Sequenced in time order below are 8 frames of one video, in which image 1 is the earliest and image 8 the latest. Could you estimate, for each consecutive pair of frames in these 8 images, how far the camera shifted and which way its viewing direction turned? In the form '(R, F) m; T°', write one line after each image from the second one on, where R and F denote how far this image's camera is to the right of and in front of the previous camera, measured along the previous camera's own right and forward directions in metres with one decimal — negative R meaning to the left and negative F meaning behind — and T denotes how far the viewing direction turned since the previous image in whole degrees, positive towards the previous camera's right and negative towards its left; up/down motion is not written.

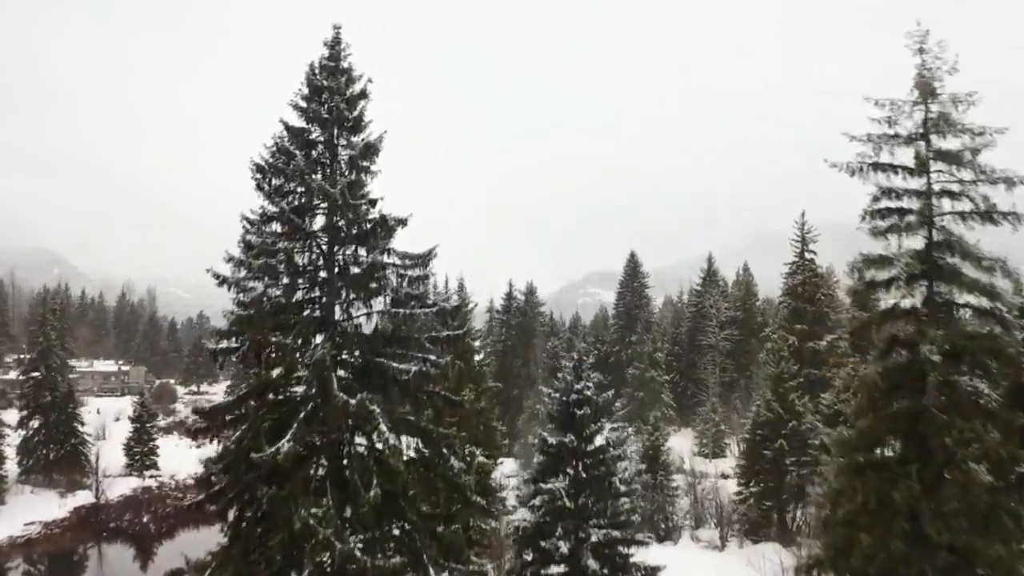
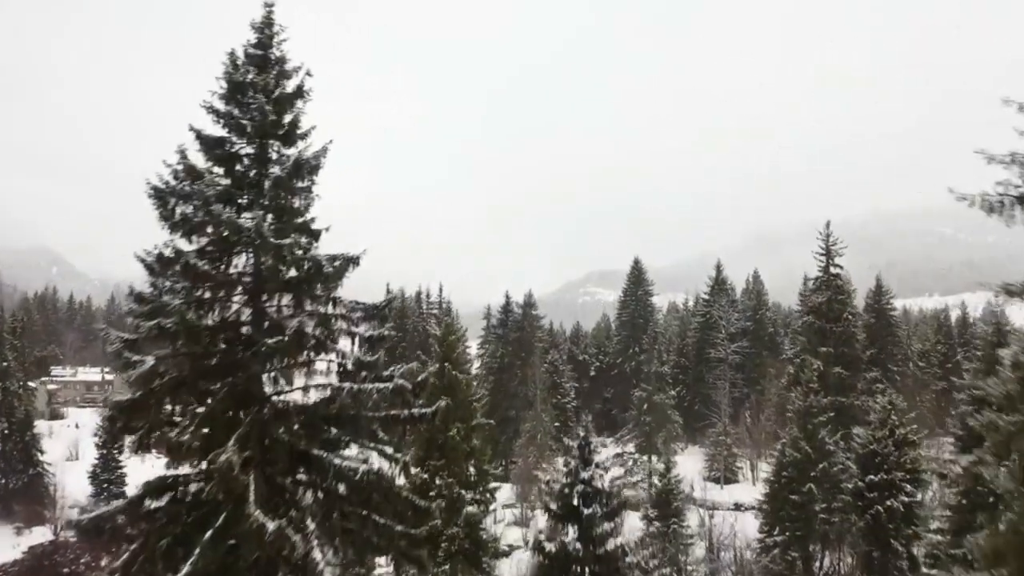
(+0.2, +2.5) m; 0°
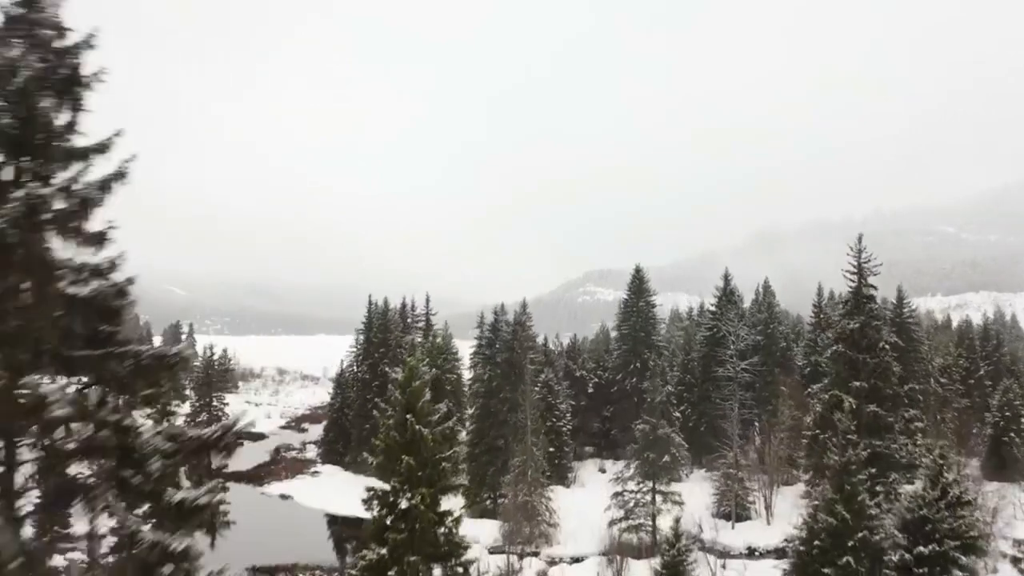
(+0.6, +3.3) m; 0°
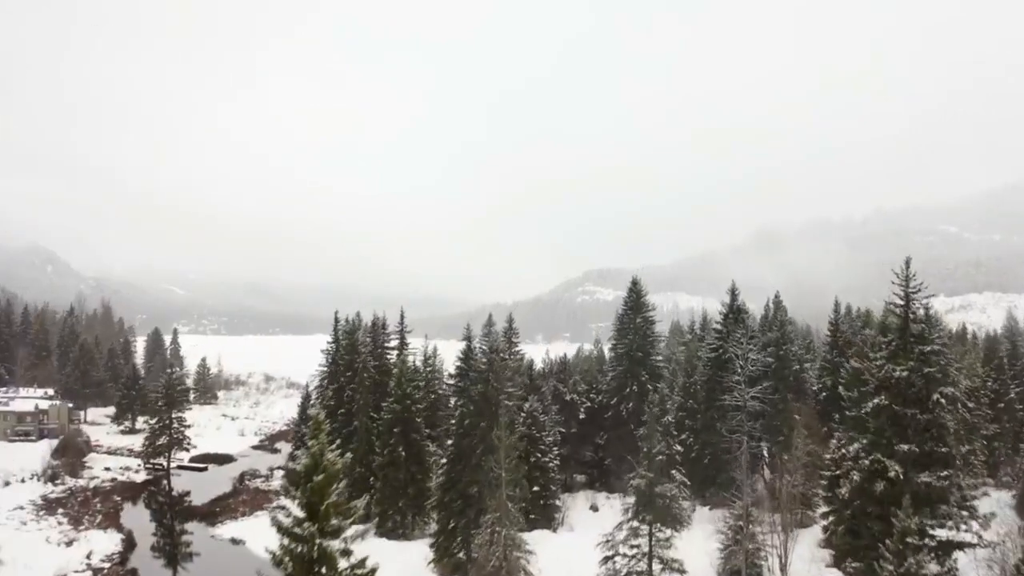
(+1.2, +4.3) m; 0°
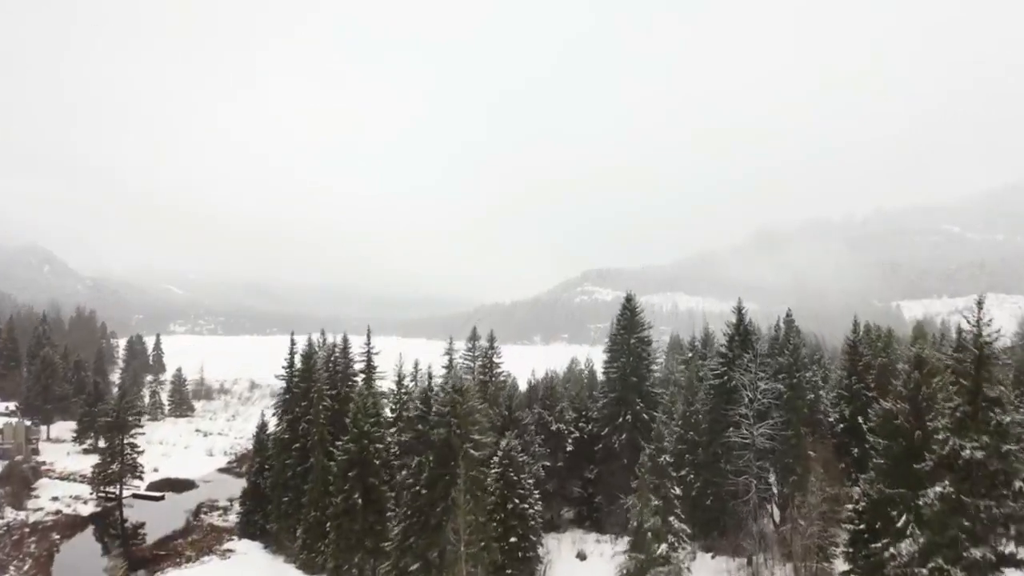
(+1.4, +4.4) m; 0°
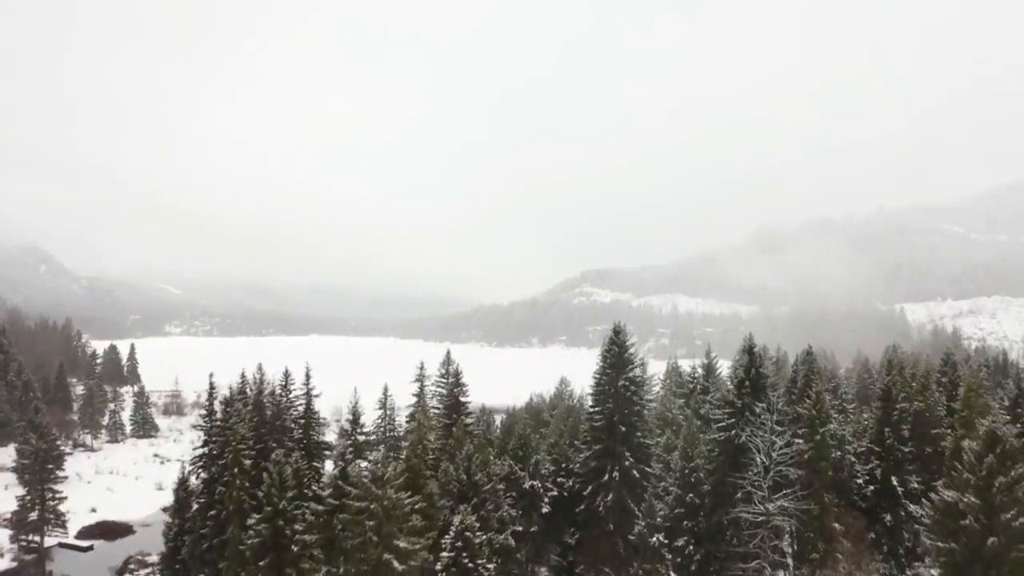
(+1.9, +5.8) m; 0°
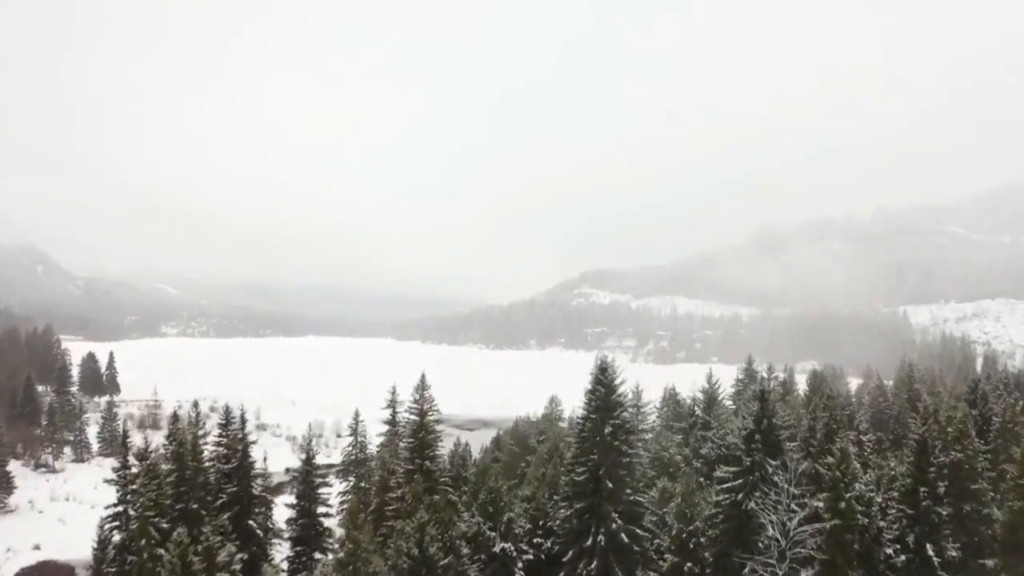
(+1.5, +4.4) m; 0°
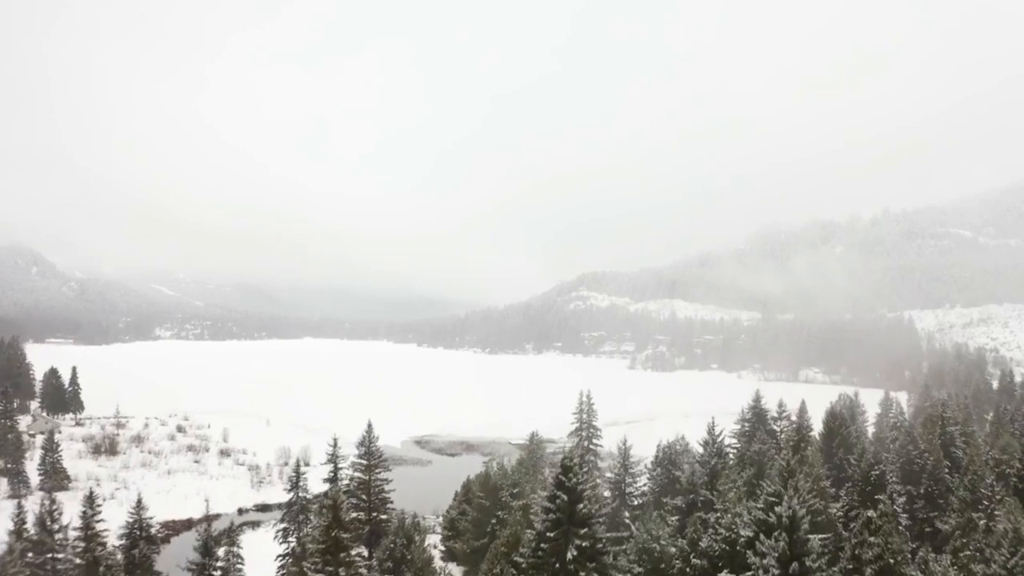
(+2.4, +7.0) m; 0°
